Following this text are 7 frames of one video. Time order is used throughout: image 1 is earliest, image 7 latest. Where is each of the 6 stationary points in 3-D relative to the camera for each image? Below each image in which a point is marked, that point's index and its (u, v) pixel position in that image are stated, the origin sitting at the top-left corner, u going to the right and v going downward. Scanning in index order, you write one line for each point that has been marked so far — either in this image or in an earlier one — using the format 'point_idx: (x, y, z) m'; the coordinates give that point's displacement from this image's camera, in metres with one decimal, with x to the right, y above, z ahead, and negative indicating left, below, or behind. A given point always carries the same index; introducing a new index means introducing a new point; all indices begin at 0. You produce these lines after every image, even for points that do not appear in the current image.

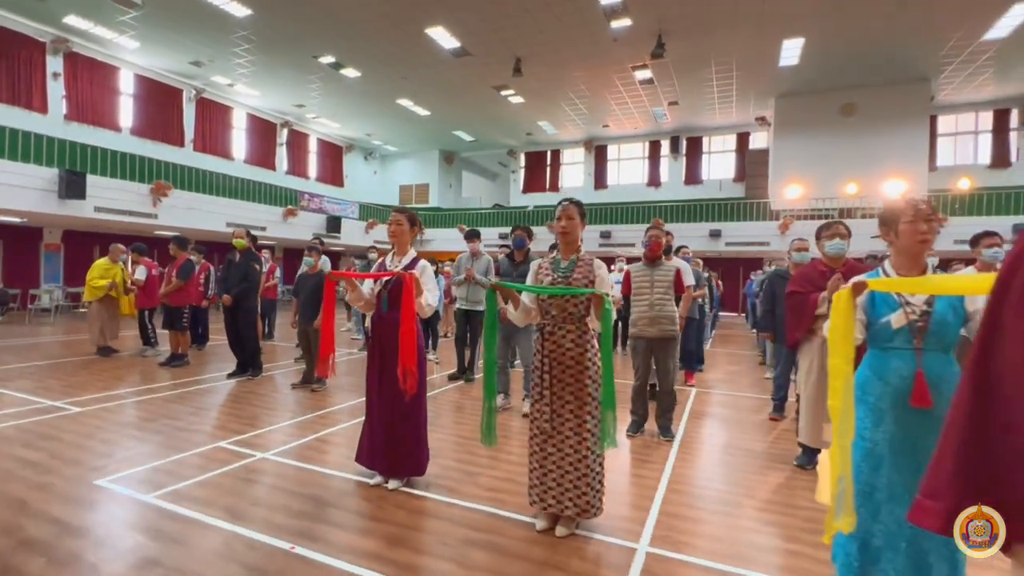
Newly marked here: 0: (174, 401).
0: (-3.3, -1.1, +4.8) m
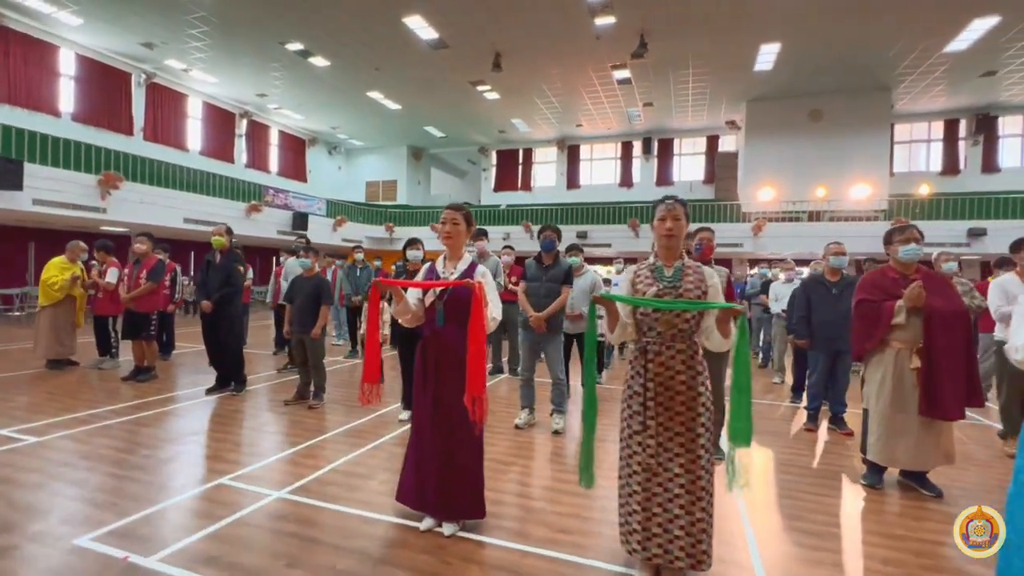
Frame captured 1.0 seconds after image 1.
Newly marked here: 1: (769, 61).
0: (-3.1, -1.2, +4.2) m
1: (+7.9, +6.9, +15.2) m
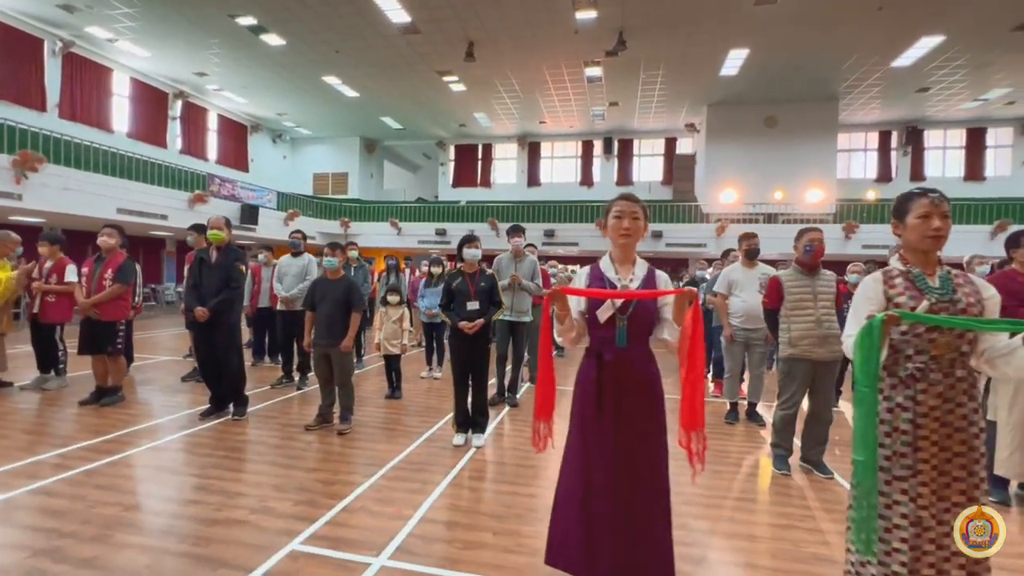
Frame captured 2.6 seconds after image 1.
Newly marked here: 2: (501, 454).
0: (-2.5, -1.2, +3.3) m
1: (+7.0, +7.0, +15.6) m
2: (-0.1, -1.2, +3.7) m
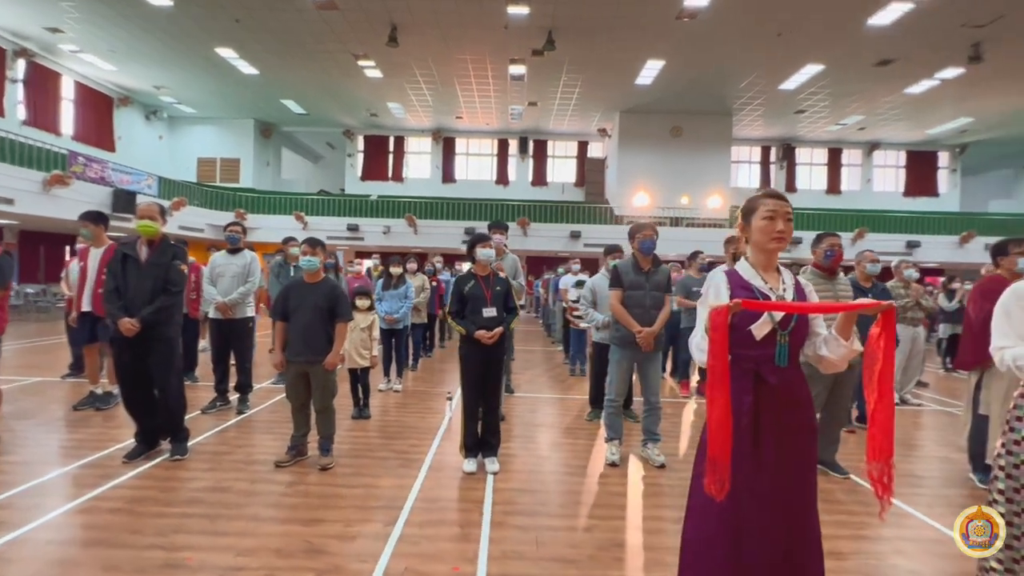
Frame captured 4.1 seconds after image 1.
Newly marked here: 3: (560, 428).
0: (-2.2, -1.2, +2.4) m
1: (+4.5, +7.0, +16.4) m
2: (+0.1, -1.3, +3.3) m
3: (+0.4, -1.3, +4.5) m
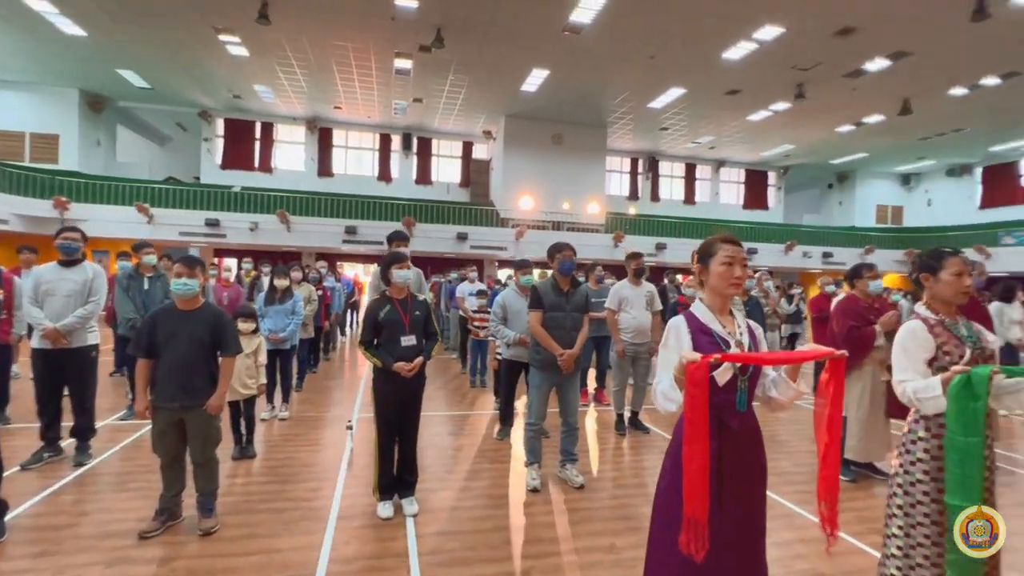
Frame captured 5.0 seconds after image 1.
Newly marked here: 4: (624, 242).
0: (-2.4, -1.4, +1.7) m
1: (+0.8, +6.9, +16.8) m
2: (-0.4, -1.4, +3.0) m
3: (-0.4, -1.4, +4.3) m
4: (+4.4, +1.8, +19.6) m
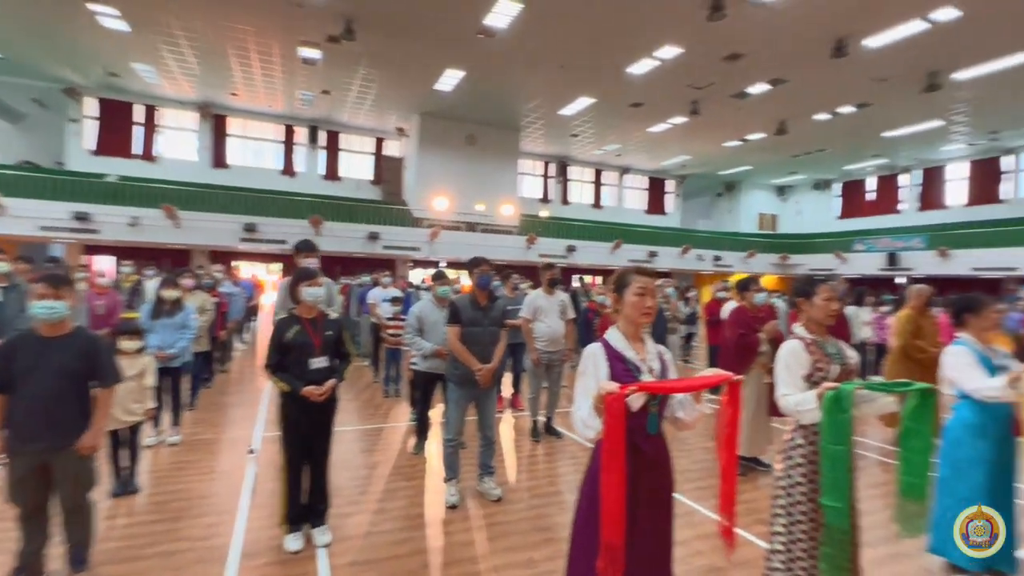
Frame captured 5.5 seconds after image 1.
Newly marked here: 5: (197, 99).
0: (-2.6, -1.5, +1.2) m
1: (-2.1, +6.8, +16.6) m
2: (-0.9, -1.5, +2.9) m
3: (-1.1, -1.5, +4.2) m
4: (+1.0, +1.8, +20.1) m
5: (-11.7, +7.0, +18.4) m
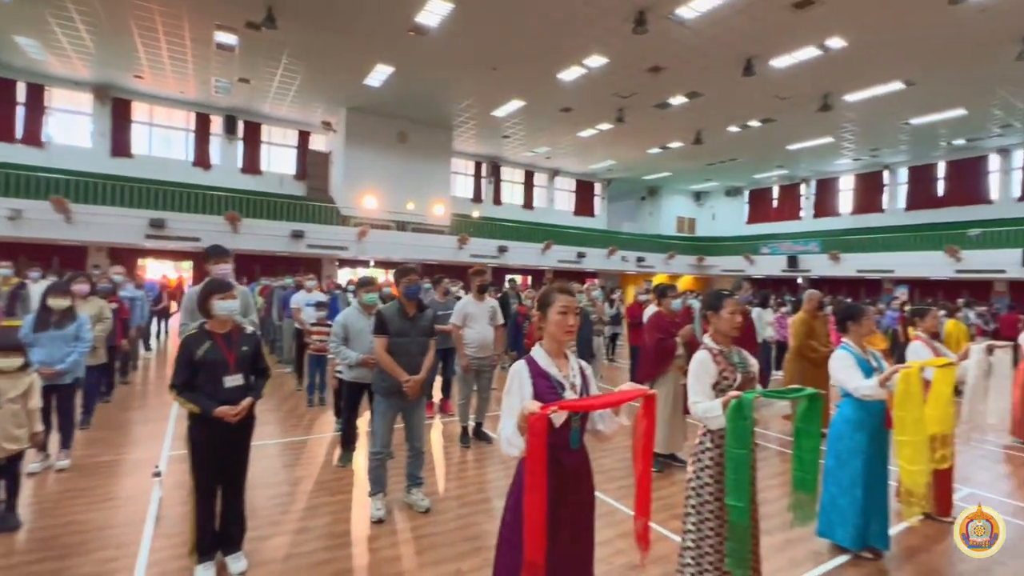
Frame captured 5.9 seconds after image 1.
0: (-2.8, -1.6, +0.9) m
1: (-4.3, +6.8, +16.2) m
2: (-1.3, -1.6, +2.8) m
3: (-1.7, -1.6, +4.1) m
4: (-1.8, +1.7, +20.1) m
5: (-14.2, +7.0, +16.7) m
